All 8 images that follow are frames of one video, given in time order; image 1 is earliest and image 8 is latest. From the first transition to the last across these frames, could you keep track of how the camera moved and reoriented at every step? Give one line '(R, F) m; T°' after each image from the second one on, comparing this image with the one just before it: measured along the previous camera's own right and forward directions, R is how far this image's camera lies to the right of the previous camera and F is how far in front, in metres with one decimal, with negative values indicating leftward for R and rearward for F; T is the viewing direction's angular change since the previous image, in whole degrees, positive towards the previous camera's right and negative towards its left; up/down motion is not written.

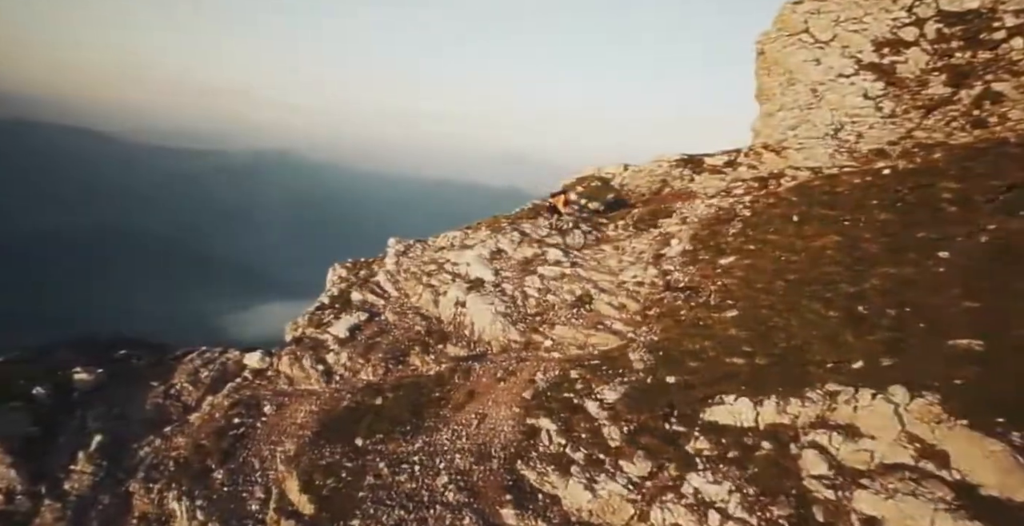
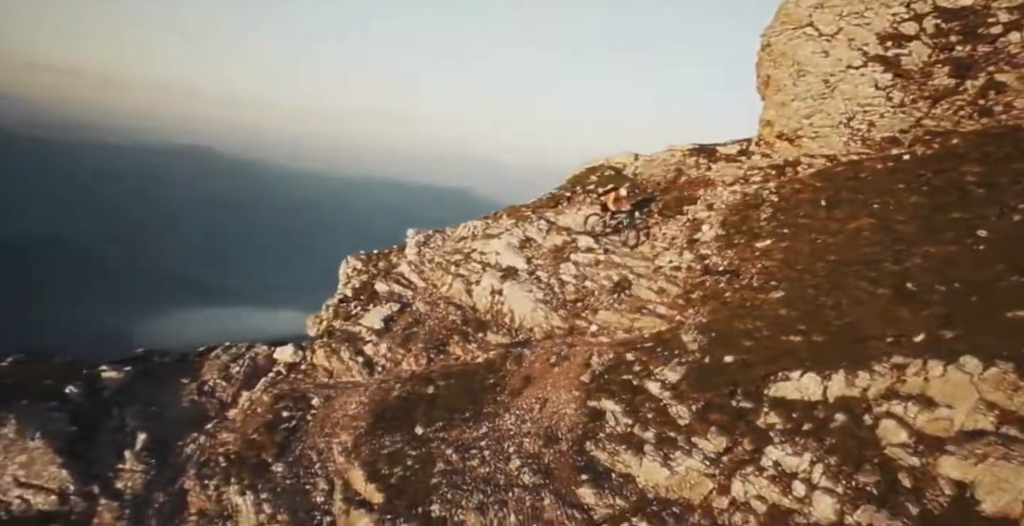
(-3.2, +0.3) m; +4°
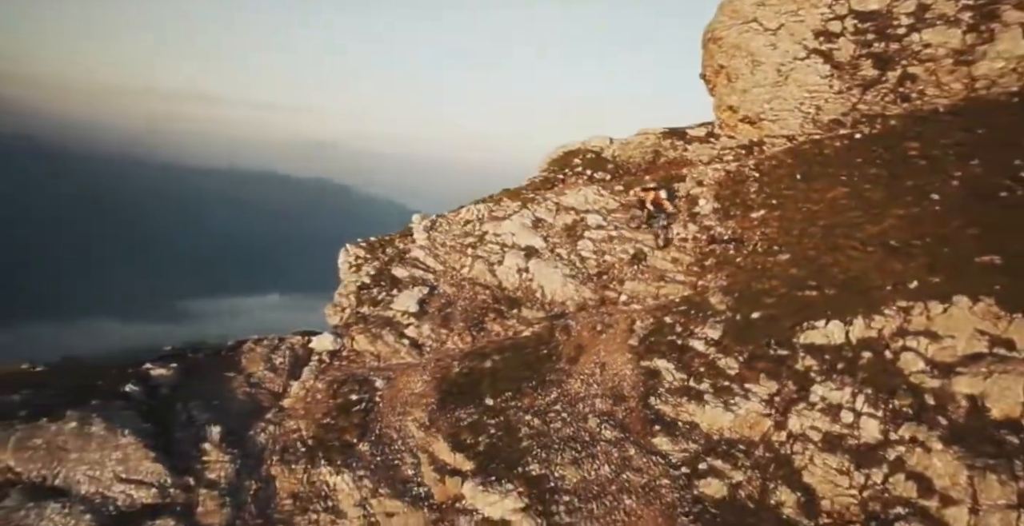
(-5.3, -0.6) m; +10°
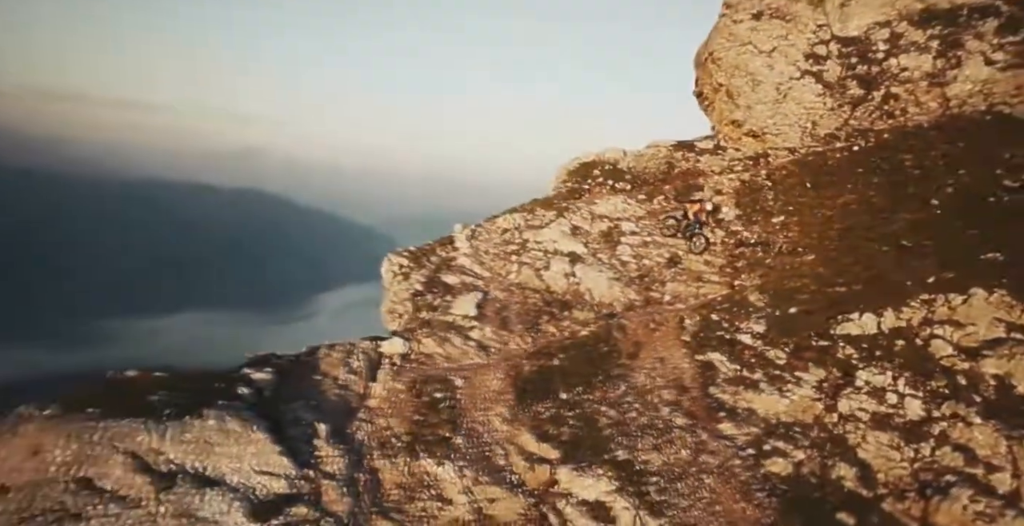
(-3.9, -1.4) m; +4°
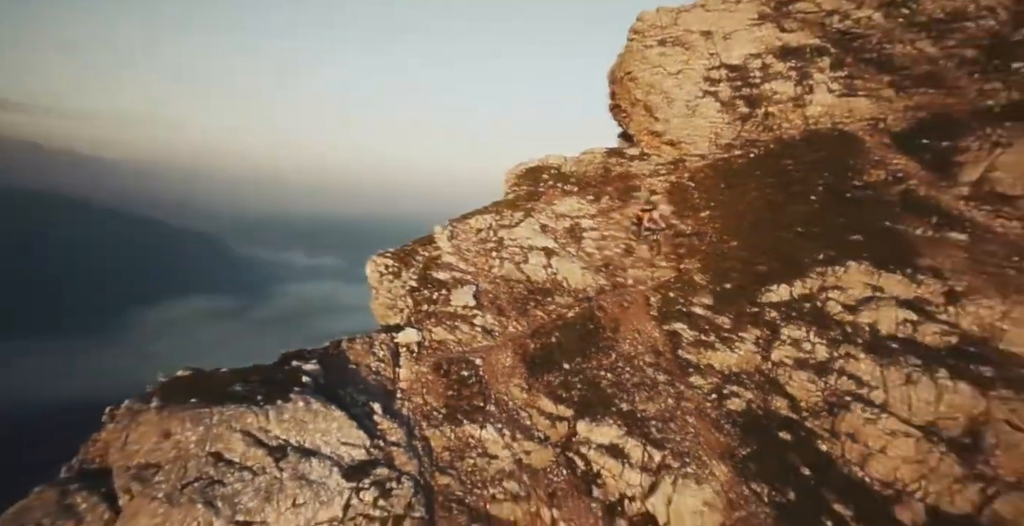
(-5.0, -3.3) m; +11°
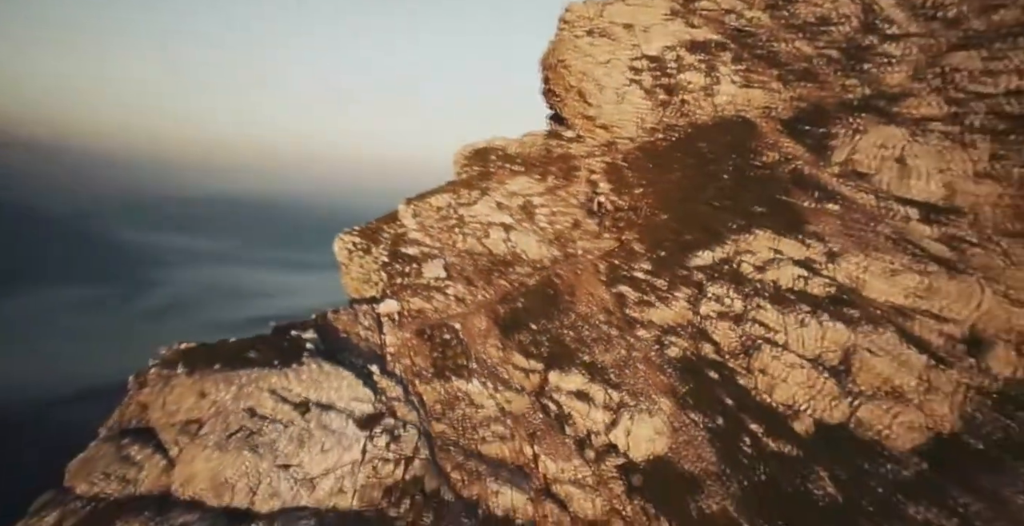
(-2.6, -2.9) m; +8°
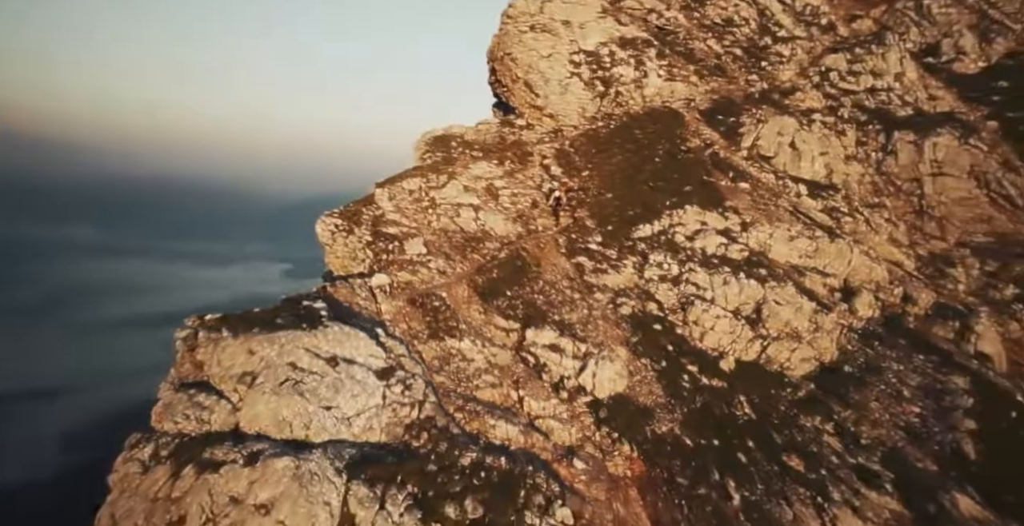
(-2.8, -4.1) m; +7°
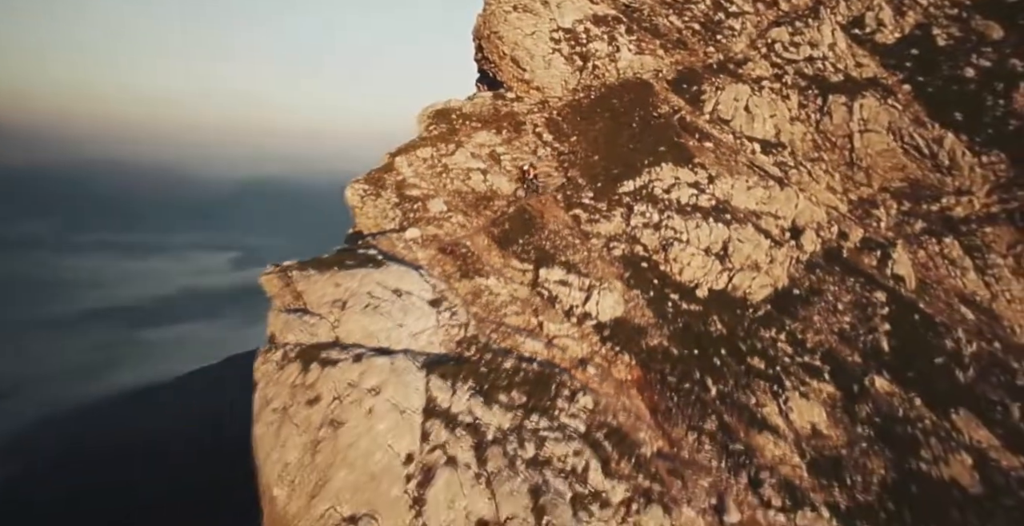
(-3.4, -6.1) m; +4°
